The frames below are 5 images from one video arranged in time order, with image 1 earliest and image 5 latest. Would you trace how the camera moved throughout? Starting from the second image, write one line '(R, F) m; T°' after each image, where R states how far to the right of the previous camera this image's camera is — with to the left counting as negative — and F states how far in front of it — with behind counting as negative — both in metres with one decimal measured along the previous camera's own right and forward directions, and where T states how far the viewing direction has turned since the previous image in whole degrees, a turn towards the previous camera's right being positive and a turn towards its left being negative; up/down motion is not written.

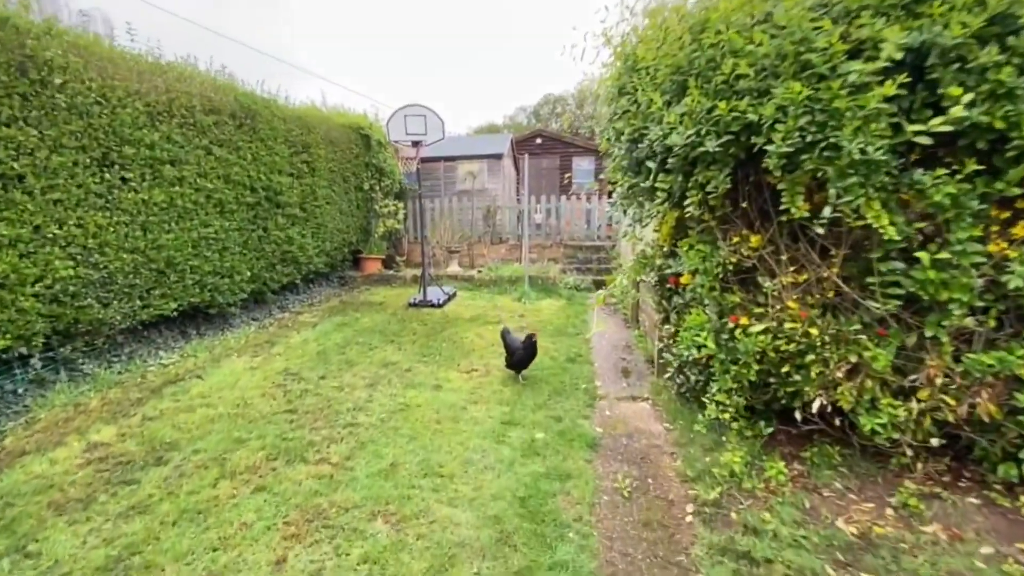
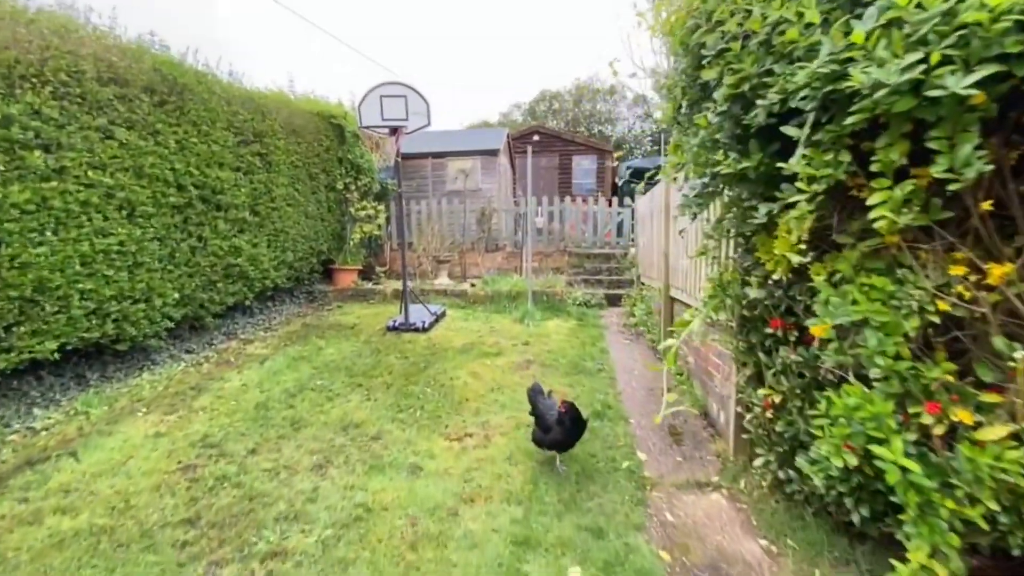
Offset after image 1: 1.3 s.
(-0.1, +1.2) m; +1°
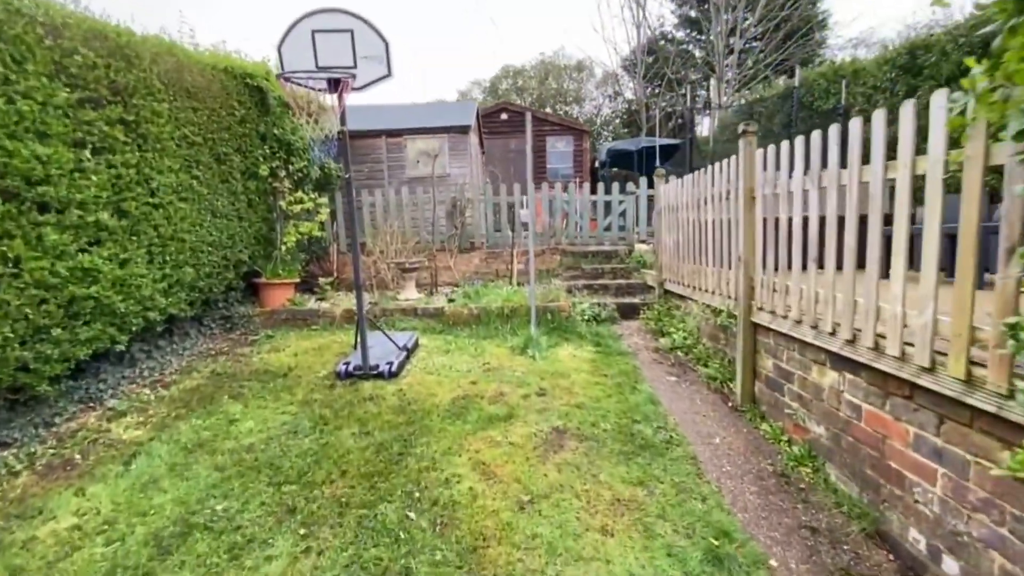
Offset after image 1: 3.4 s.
(-0.4, +1.6) m; +5°
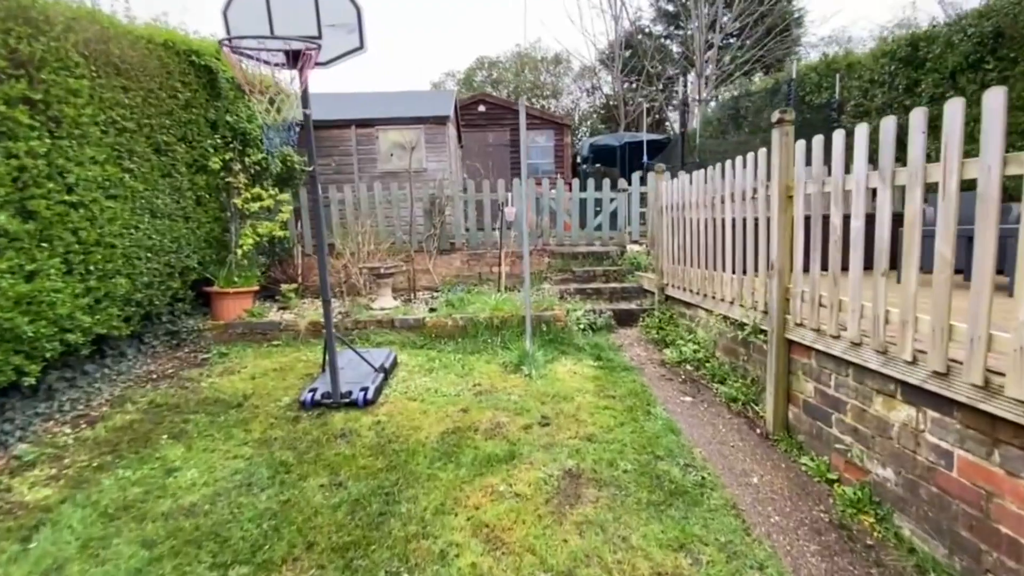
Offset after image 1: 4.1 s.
(-0.2, +0.5) m; +3°
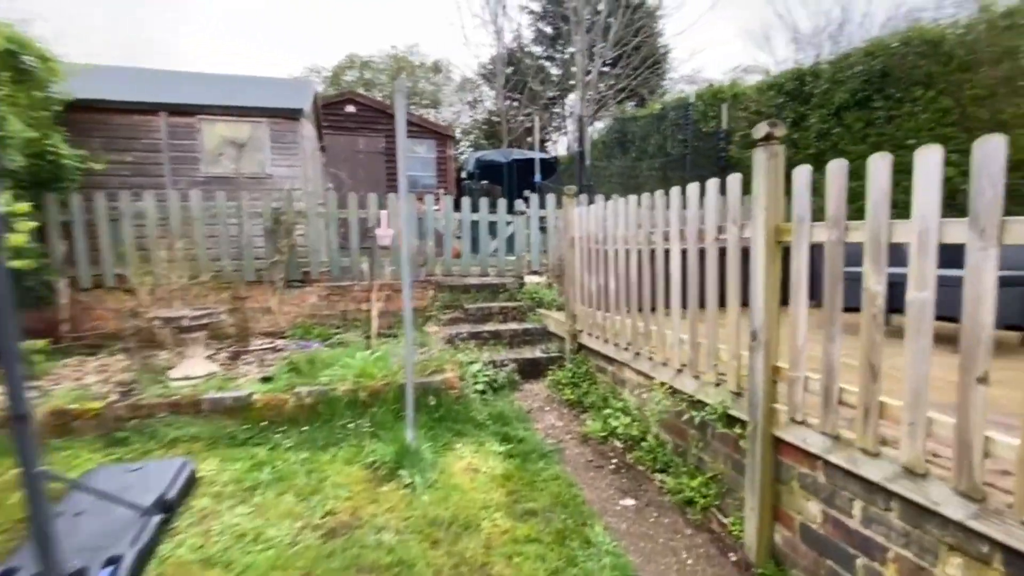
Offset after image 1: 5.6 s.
(0.0, +1.1) m; +14°
